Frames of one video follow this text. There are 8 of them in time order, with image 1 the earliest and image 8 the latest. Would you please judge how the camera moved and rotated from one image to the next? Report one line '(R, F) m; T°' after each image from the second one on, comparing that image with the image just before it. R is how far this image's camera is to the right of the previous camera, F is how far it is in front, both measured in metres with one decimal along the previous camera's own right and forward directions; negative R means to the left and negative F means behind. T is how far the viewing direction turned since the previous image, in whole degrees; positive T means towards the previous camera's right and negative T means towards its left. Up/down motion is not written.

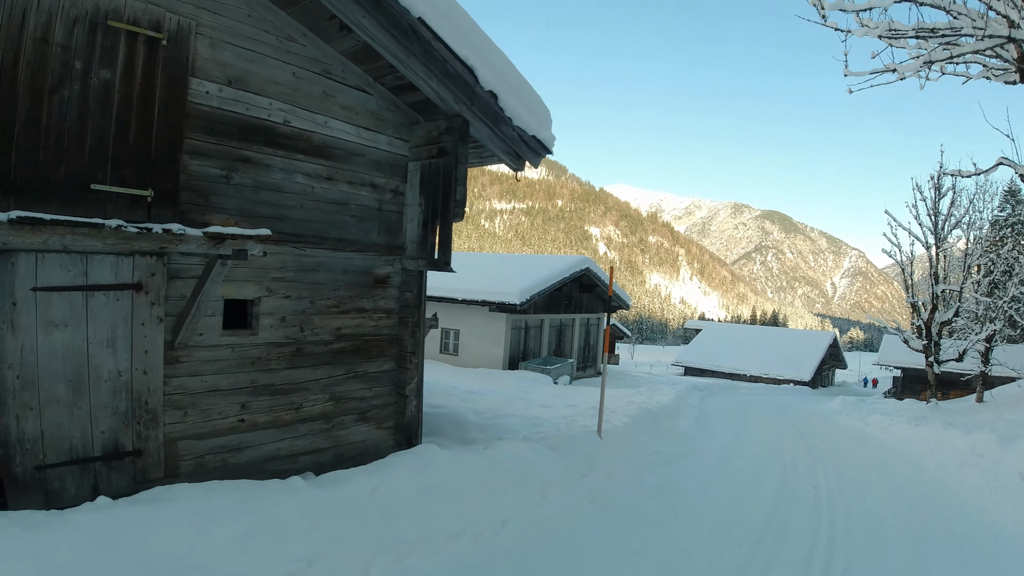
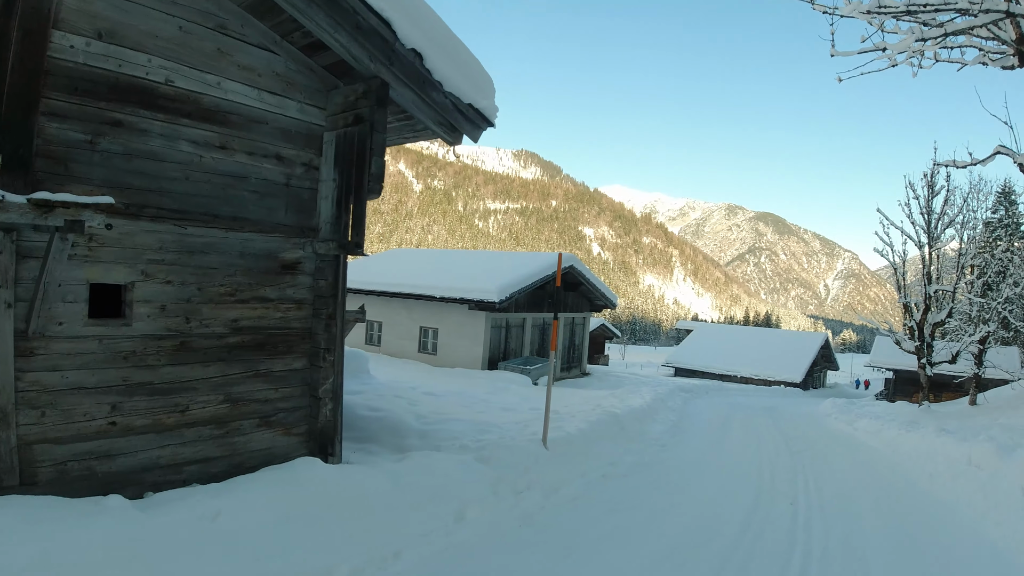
(+0.8, +0.9) m; 0°
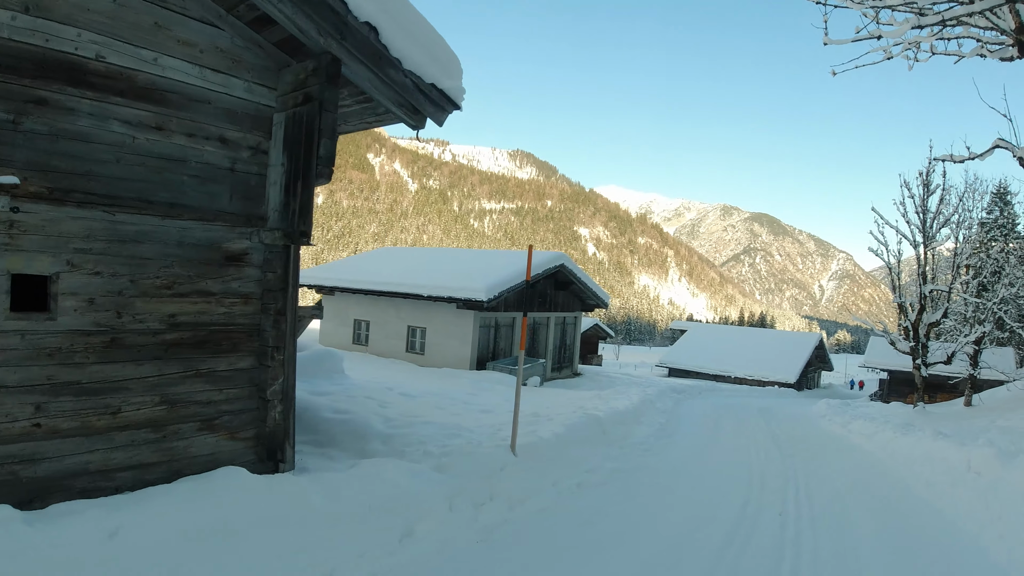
(+0.4, +0.5) m; 0°
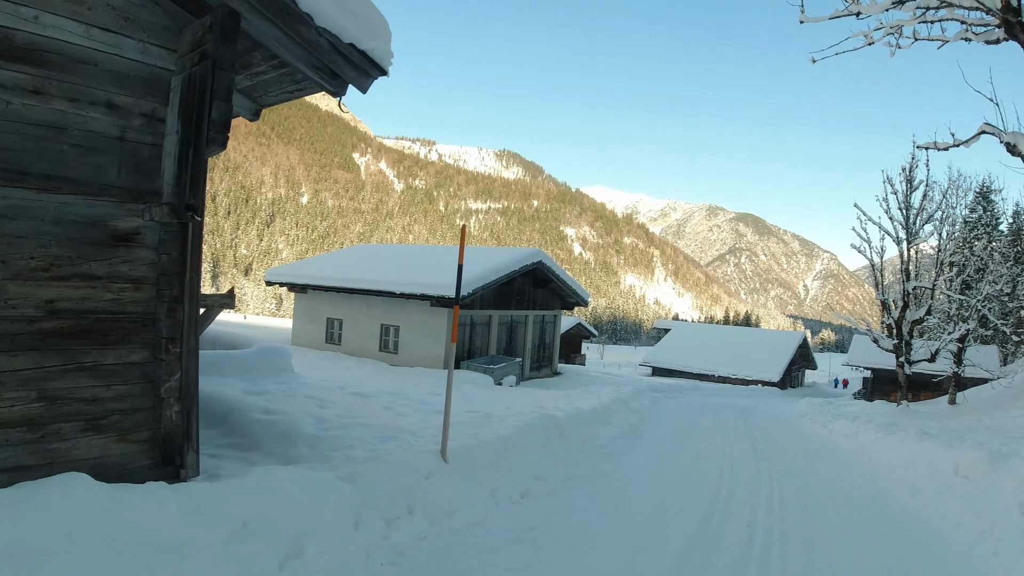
(+0.6, +0.8) m; +1°
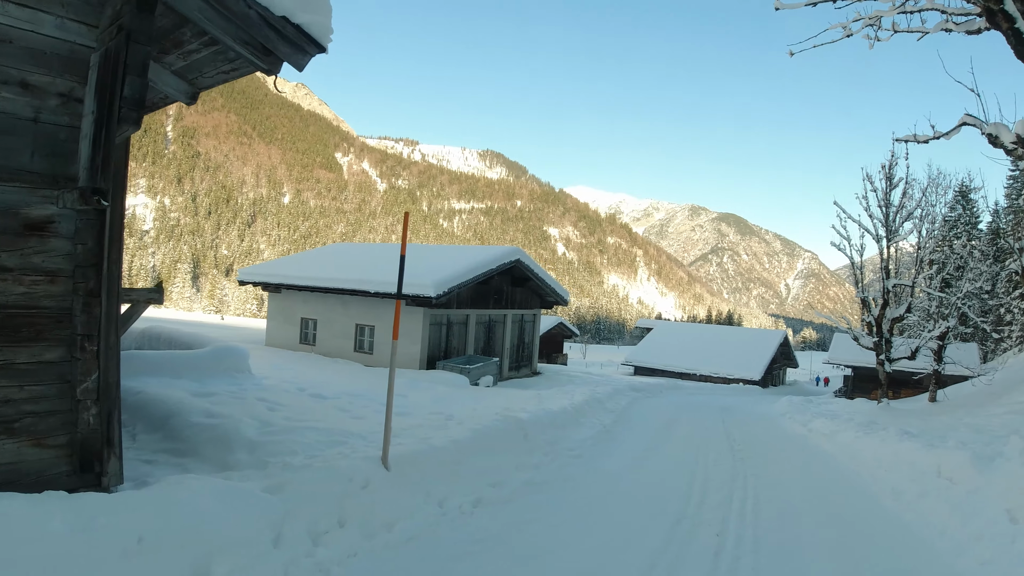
(+0.3, +0.5) m; +2°
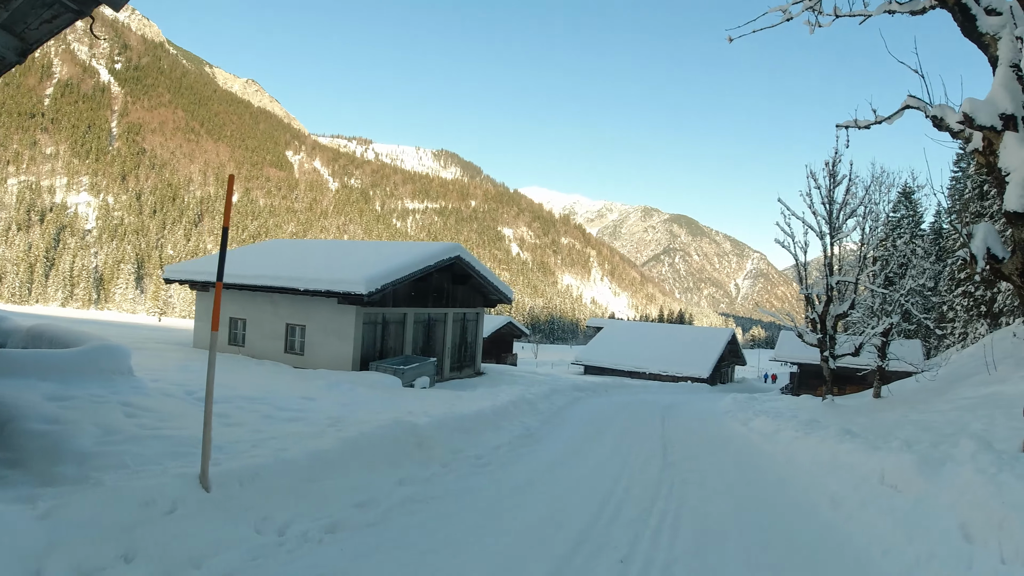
(+0.7, +1.0) m; +4°
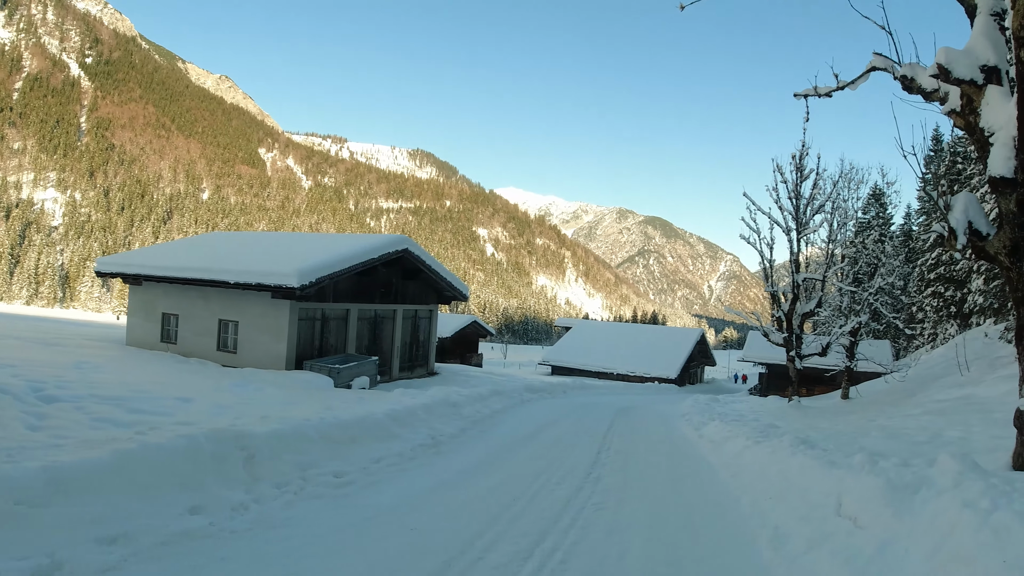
(+1.0, +1.4) m; +2°
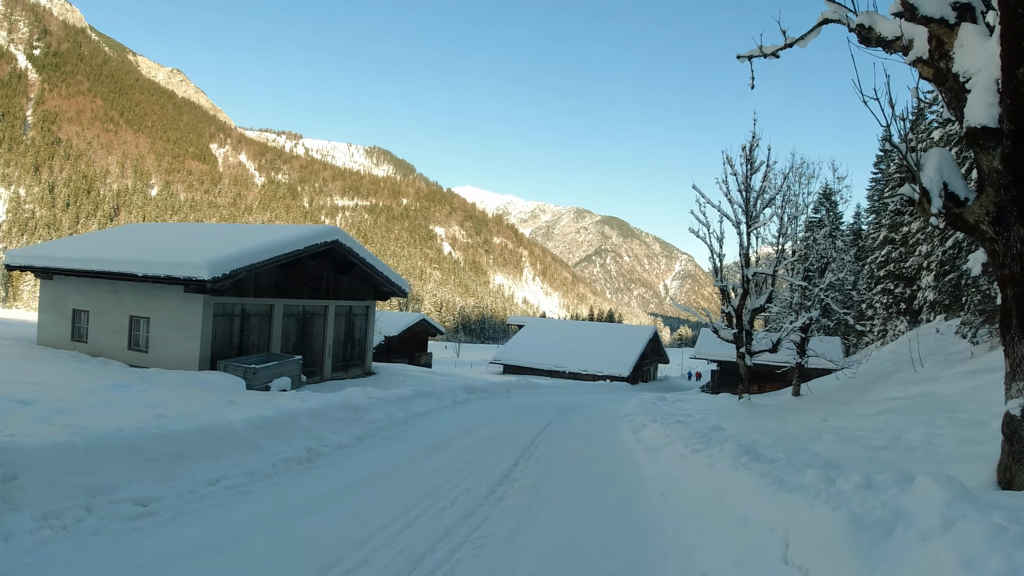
(+0.7, +1.2) m; +4°
